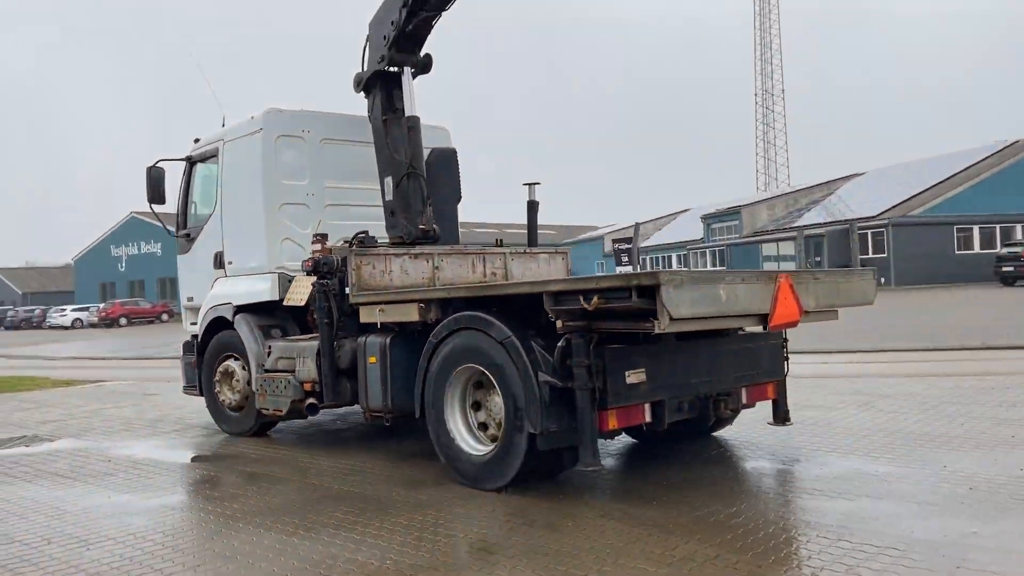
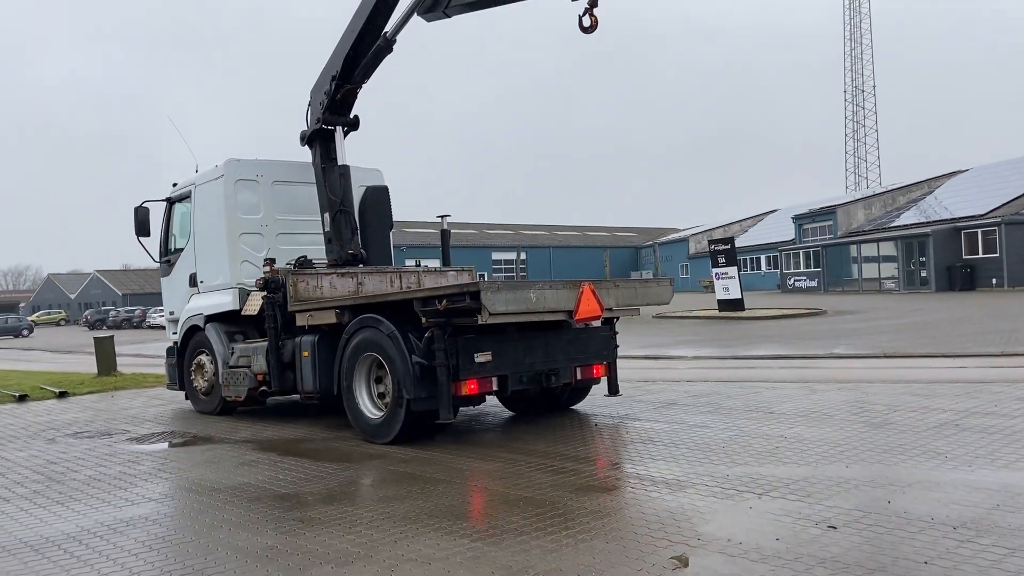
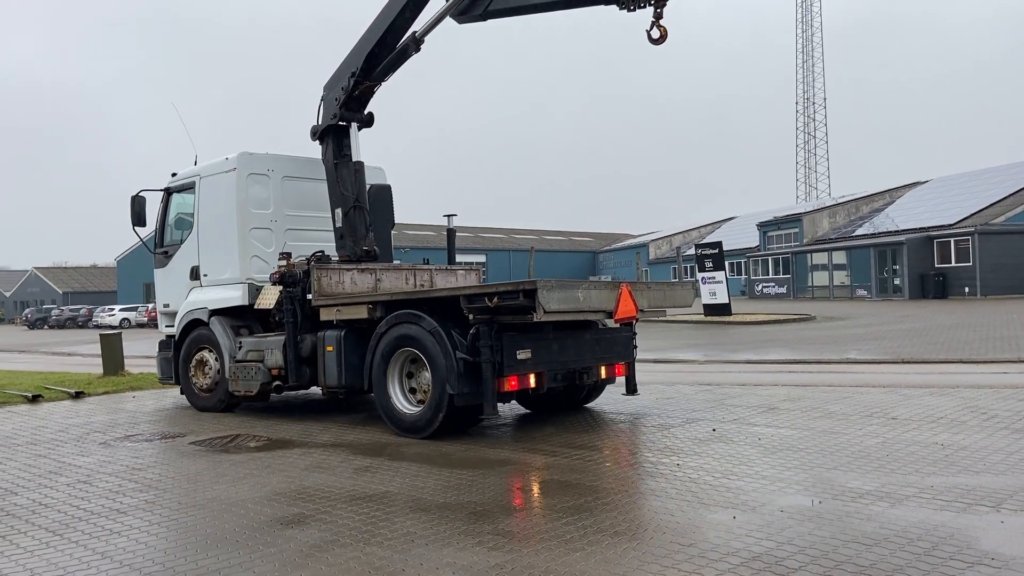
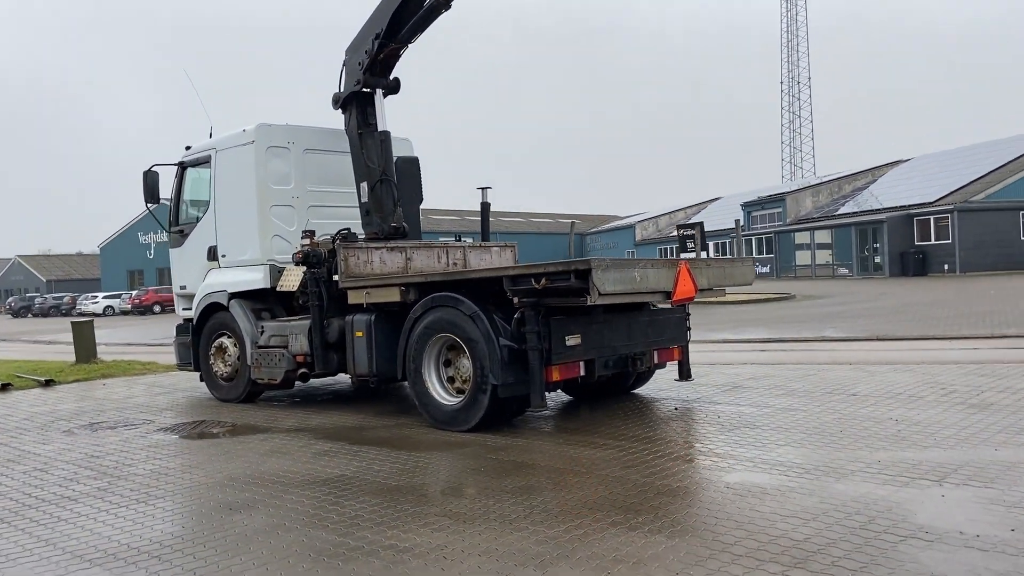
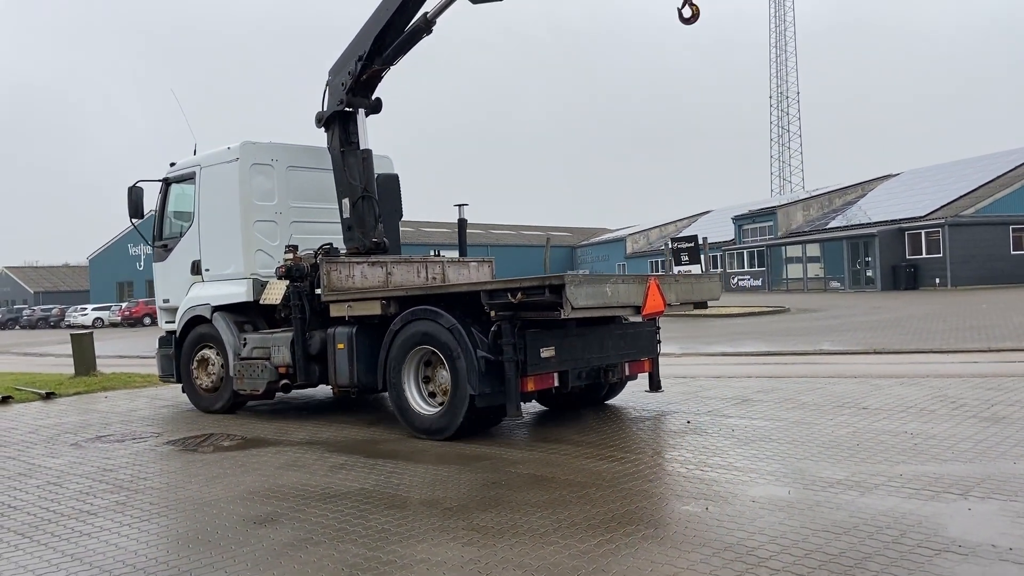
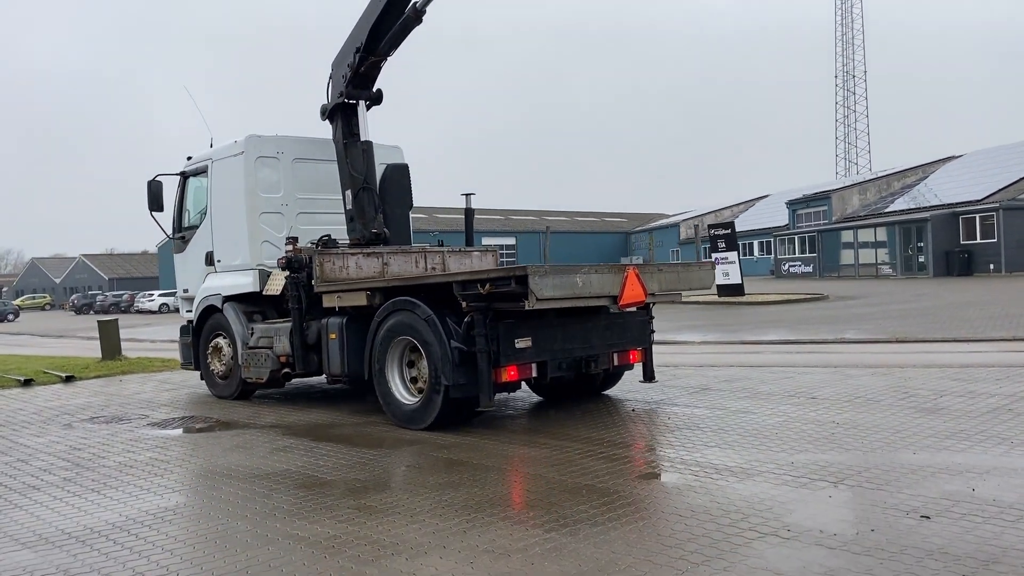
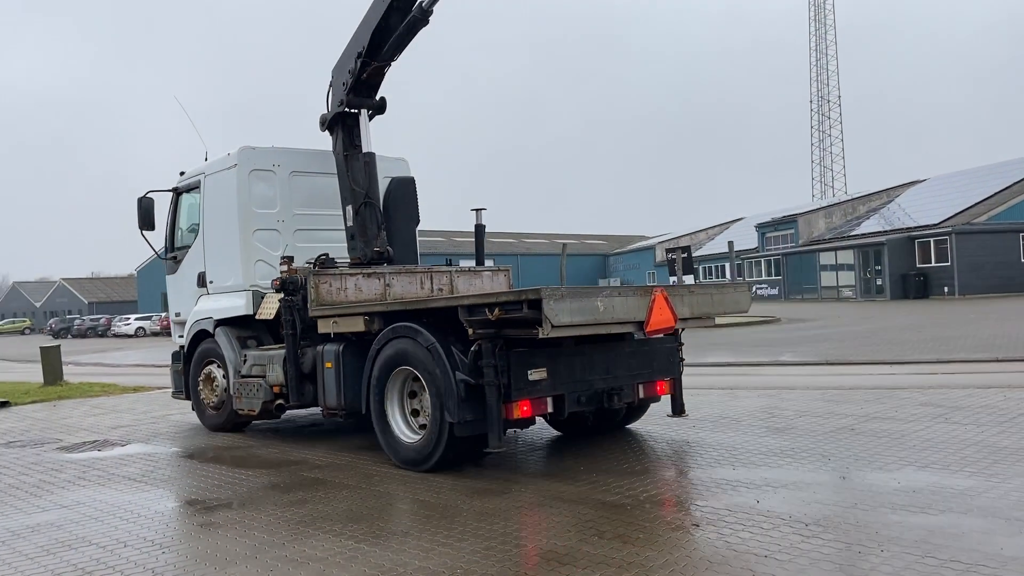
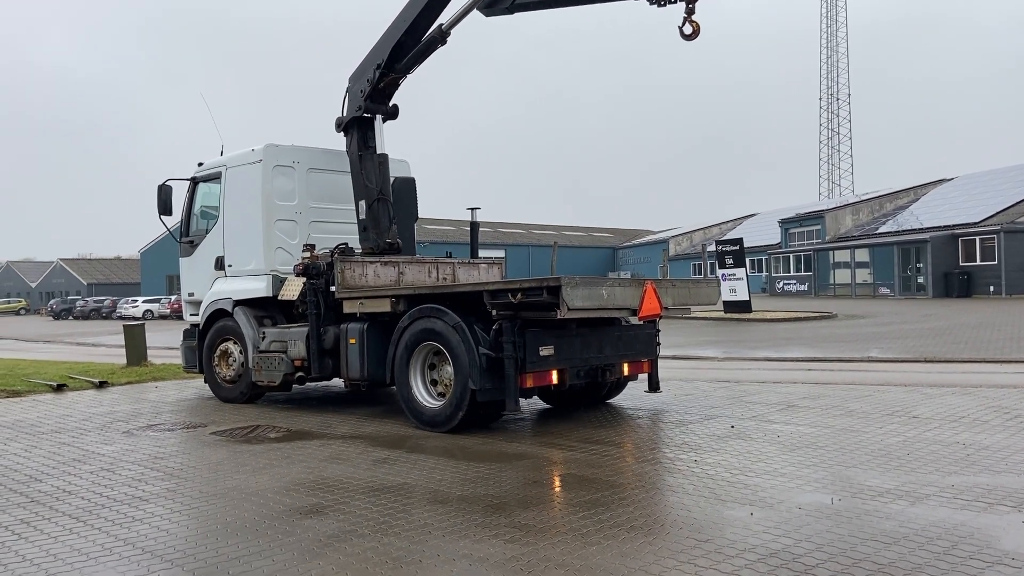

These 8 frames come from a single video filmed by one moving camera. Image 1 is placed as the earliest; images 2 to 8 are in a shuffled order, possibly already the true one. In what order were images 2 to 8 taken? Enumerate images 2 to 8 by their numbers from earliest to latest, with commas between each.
7, 2, 6, 4, 5, 3, 8
